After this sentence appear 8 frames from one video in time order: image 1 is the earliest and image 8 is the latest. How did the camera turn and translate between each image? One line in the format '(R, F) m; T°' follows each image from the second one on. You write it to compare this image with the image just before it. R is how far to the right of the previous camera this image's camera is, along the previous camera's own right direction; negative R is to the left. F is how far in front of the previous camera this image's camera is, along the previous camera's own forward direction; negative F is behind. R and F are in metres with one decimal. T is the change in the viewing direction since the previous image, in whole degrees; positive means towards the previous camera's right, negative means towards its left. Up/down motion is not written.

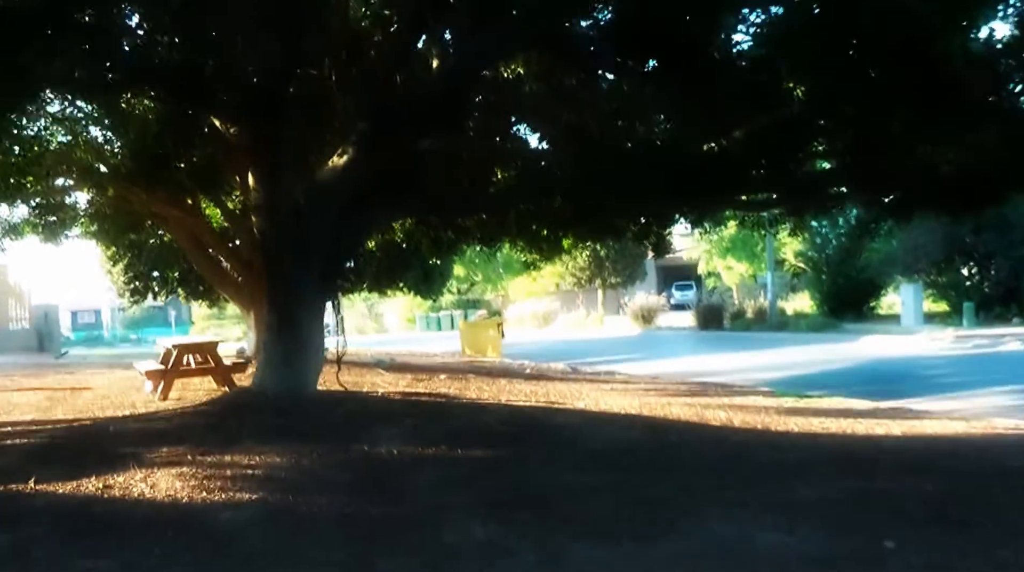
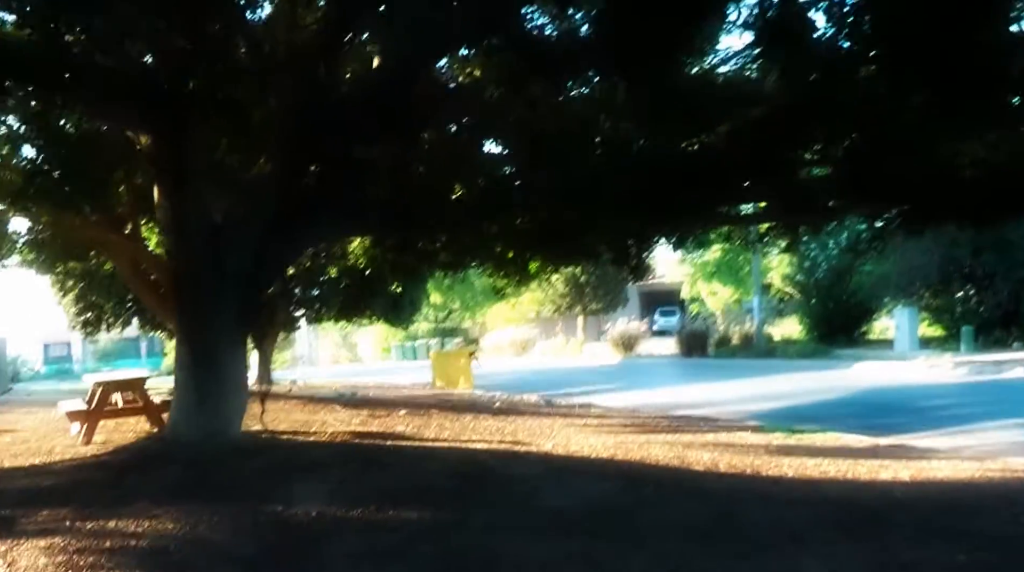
(+0.3, +1.6) m; +1°
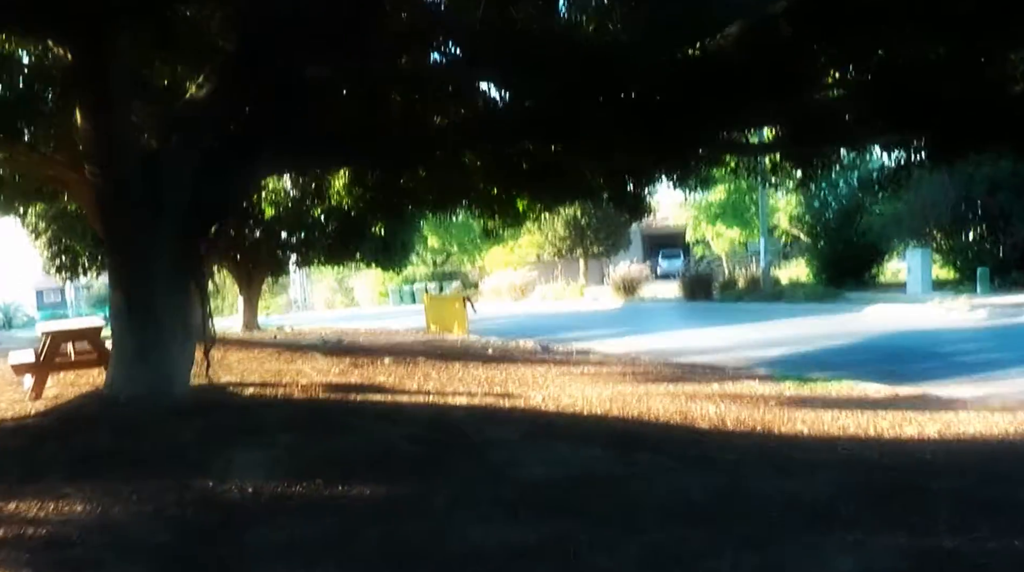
(+0.2, +1.3) m; 0°
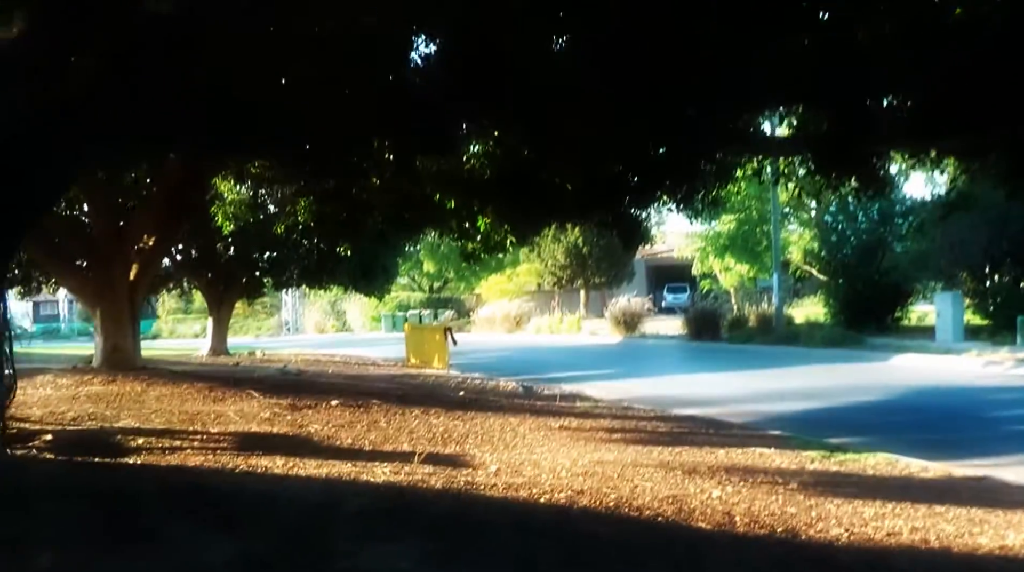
(+0.4, +2.9) m; 0°
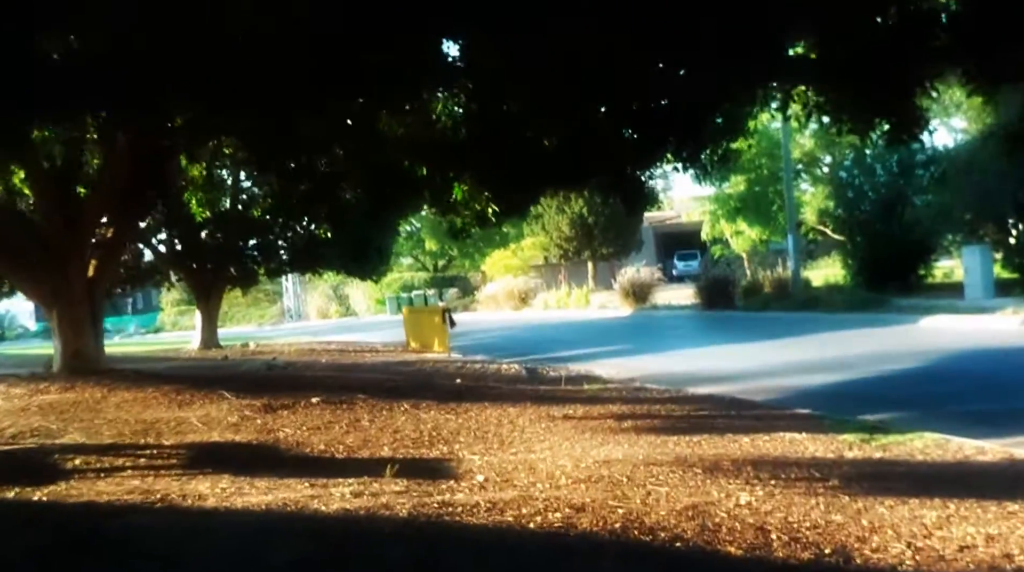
(+0.2, +1.6) m; -1°
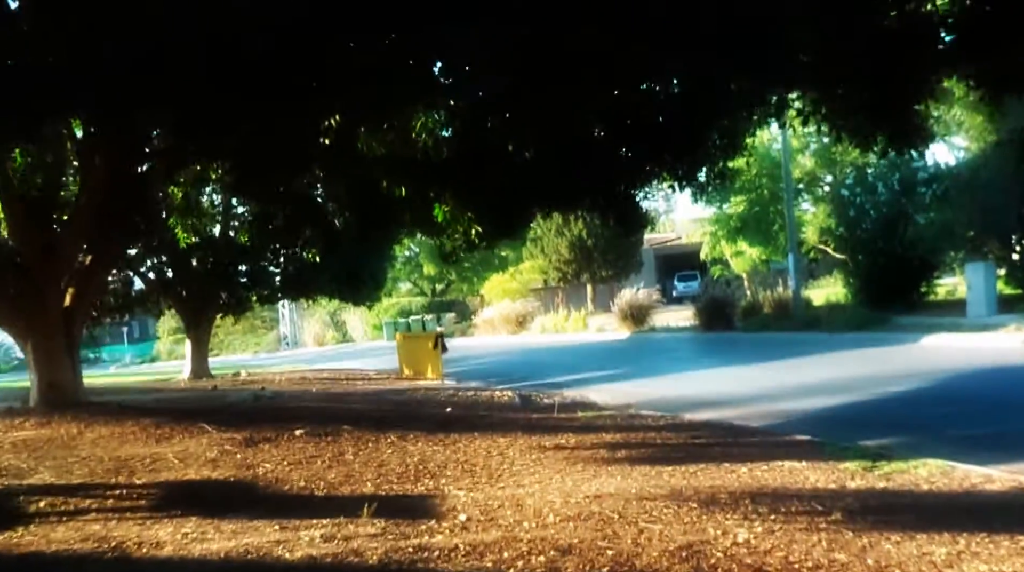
(+0.1, +0.5) m; 0°
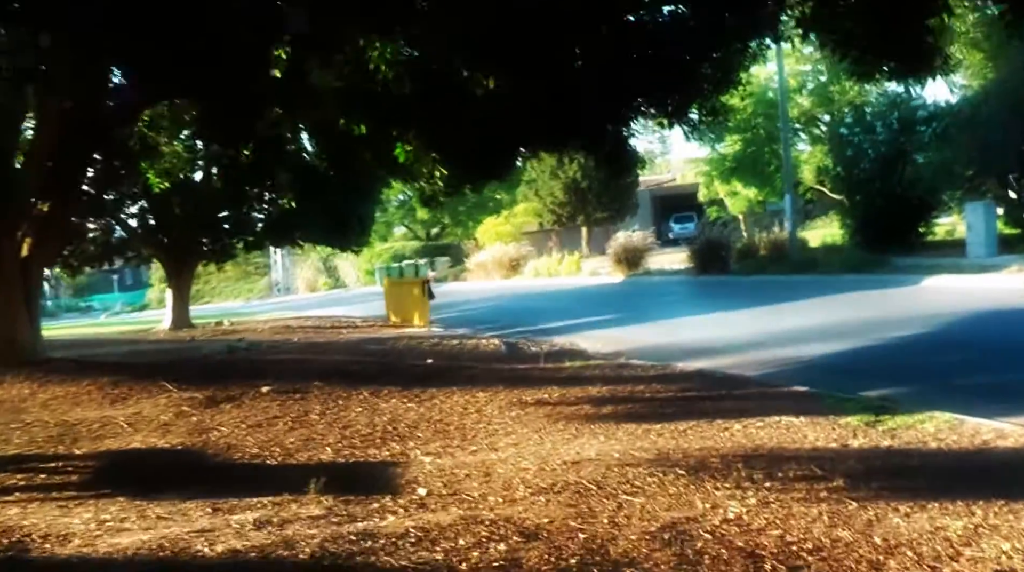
(+0.2, +0.9) m; 0°
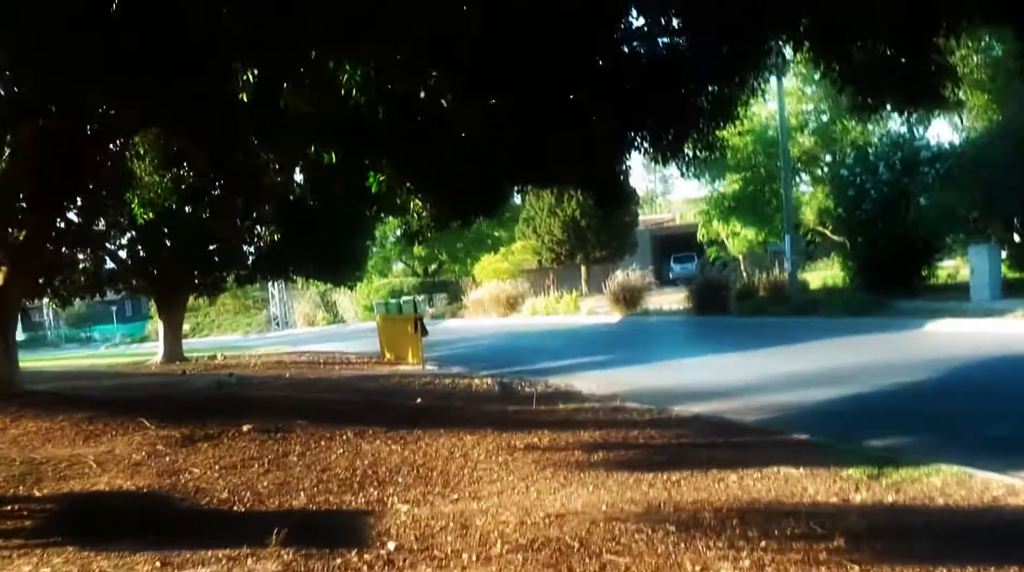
(+0.1, +0.5) m; 0°
